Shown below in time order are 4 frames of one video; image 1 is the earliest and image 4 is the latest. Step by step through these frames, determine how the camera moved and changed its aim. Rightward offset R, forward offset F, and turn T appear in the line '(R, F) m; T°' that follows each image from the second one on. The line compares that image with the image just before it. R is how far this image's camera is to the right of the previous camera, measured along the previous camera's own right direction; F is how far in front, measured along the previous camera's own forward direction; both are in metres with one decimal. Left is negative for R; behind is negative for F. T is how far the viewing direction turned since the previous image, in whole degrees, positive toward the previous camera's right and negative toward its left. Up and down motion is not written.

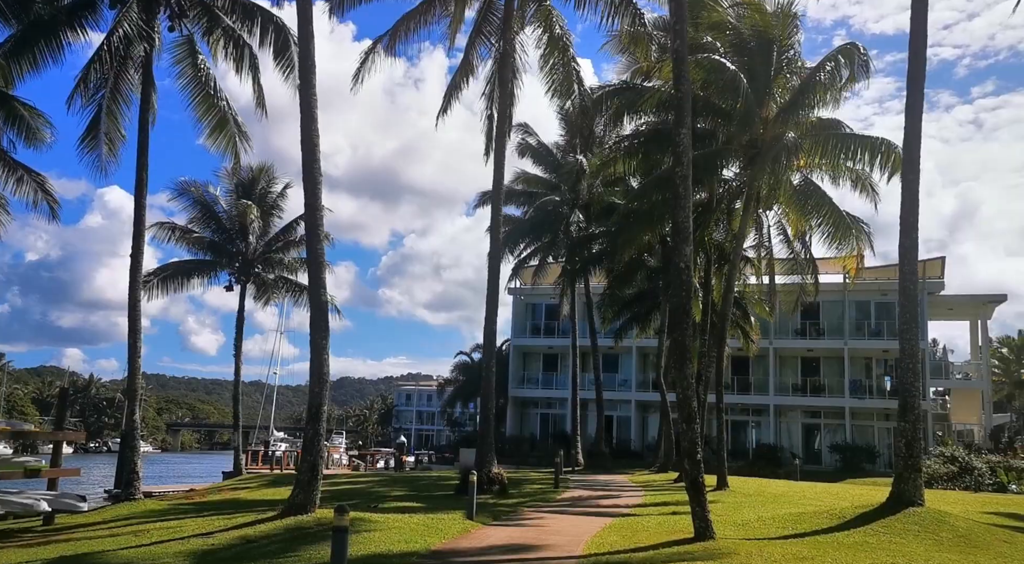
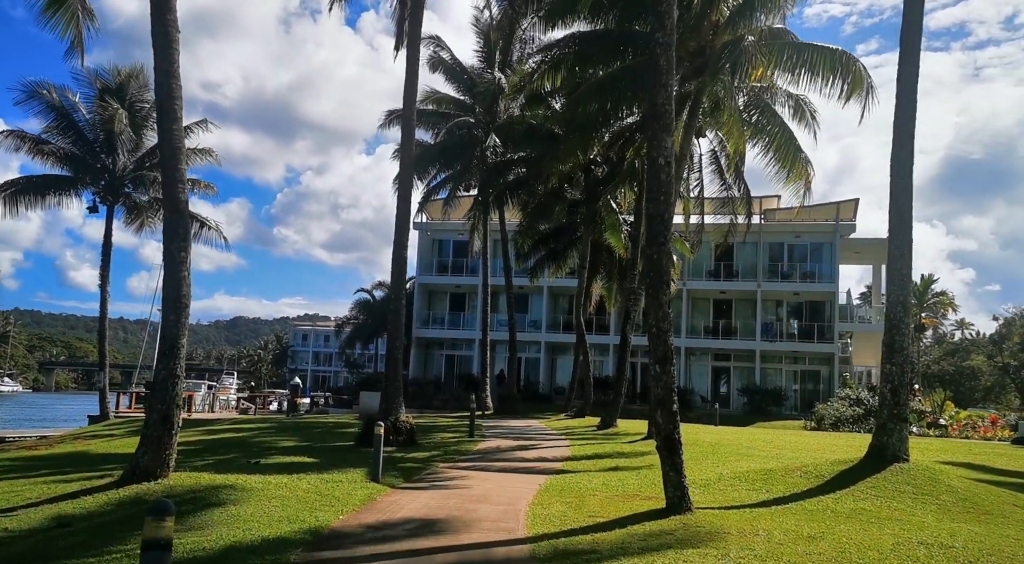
(-0.3, +2.7) m; +6°
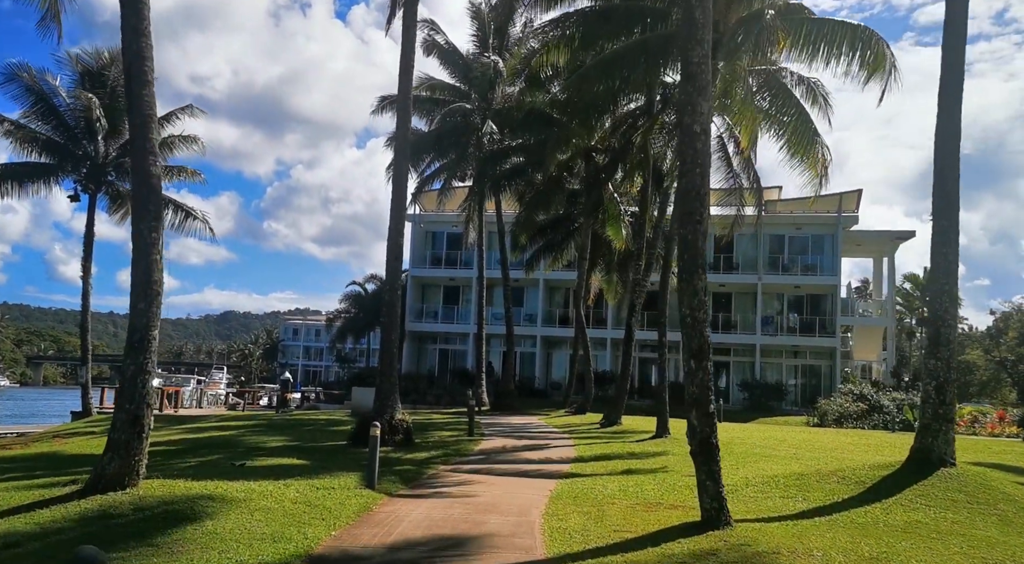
(-0.2, +1.0) m; +1°
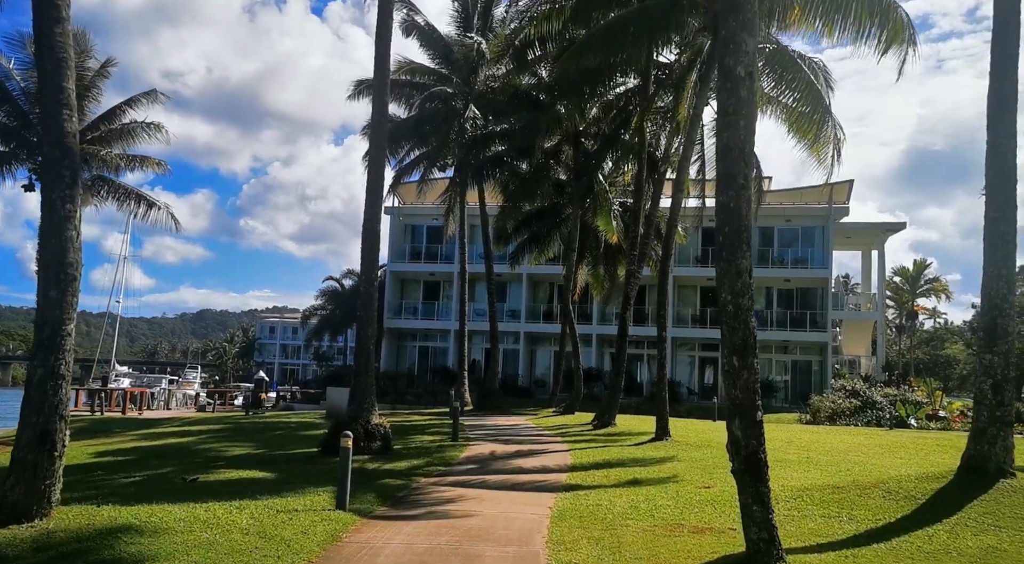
(-0.2, +1.5) m; +1°
